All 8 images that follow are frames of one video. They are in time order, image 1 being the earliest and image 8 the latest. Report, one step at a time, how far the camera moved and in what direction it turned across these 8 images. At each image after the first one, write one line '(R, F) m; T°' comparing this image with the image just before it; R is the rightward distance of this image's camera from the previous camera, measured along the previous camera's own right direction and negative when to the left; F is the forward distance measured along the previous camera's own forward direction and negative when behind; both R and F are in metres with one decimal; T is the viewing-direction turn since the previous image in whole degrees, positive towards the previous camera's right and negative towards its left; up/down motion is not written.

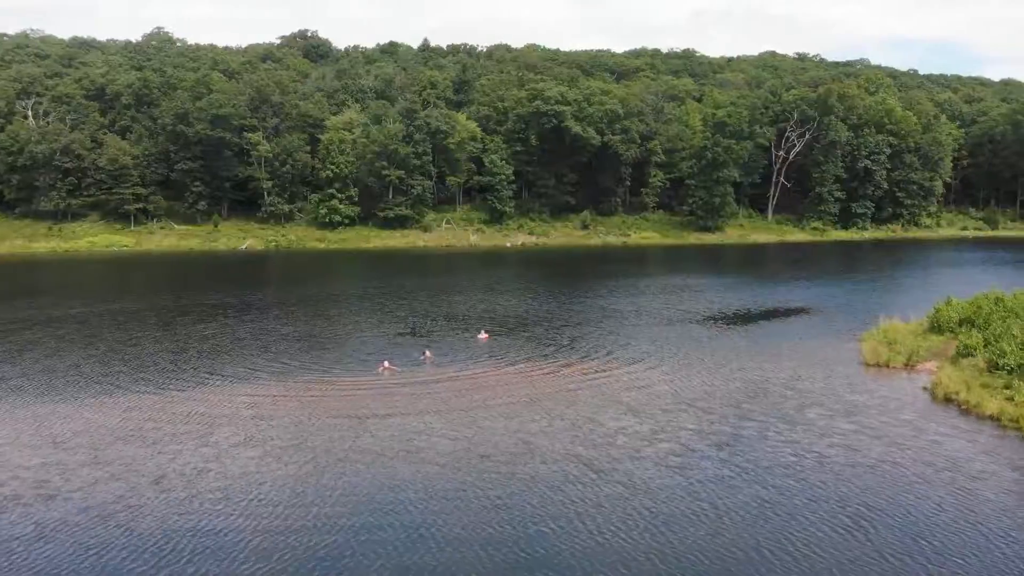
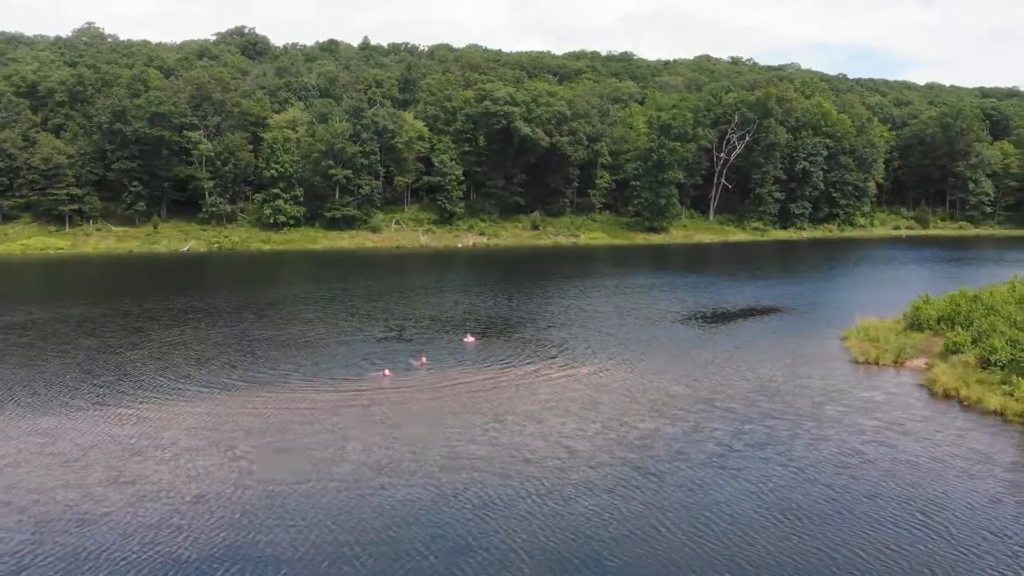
(-2.4, +0.6) m; +4°
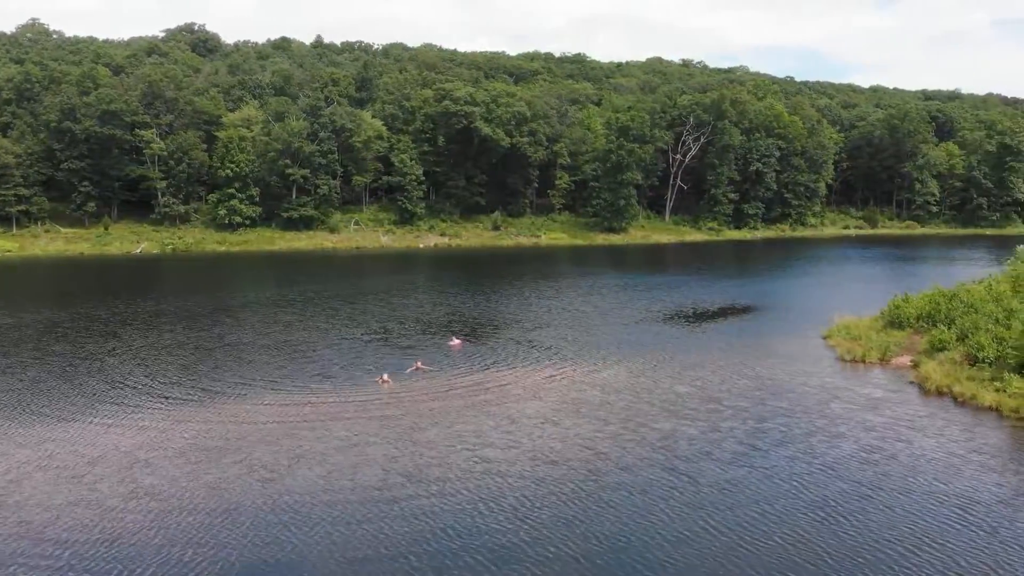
(-1.7, +0.4) m; +3°
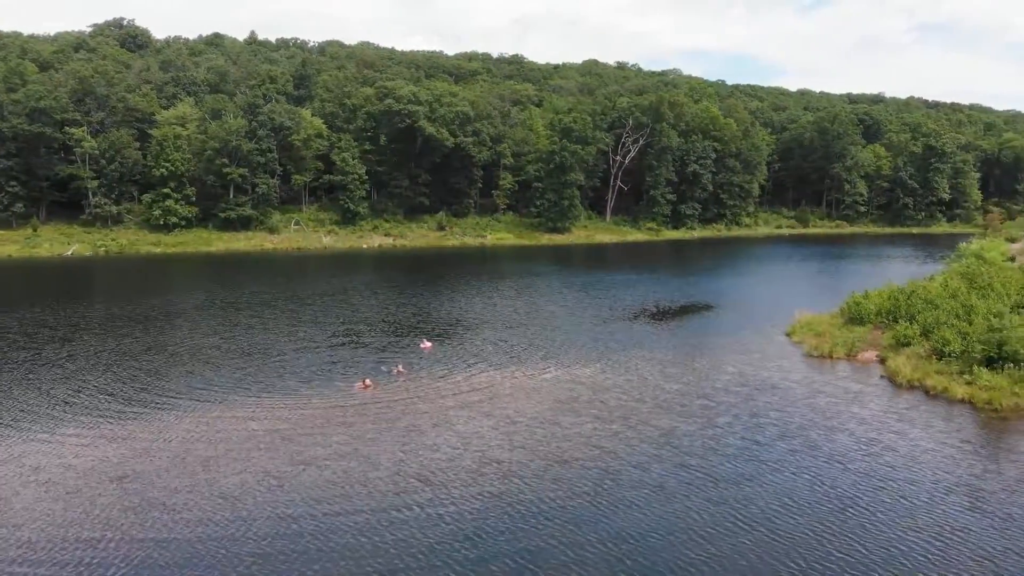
(-1.7, +0.3) m; +4°
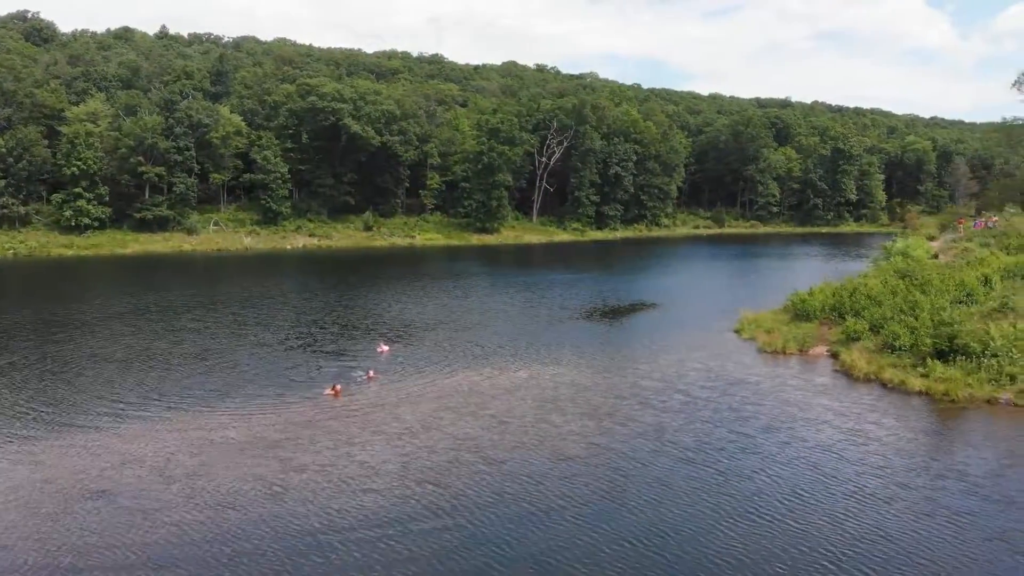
(-2.0, +0.1) m; +5°
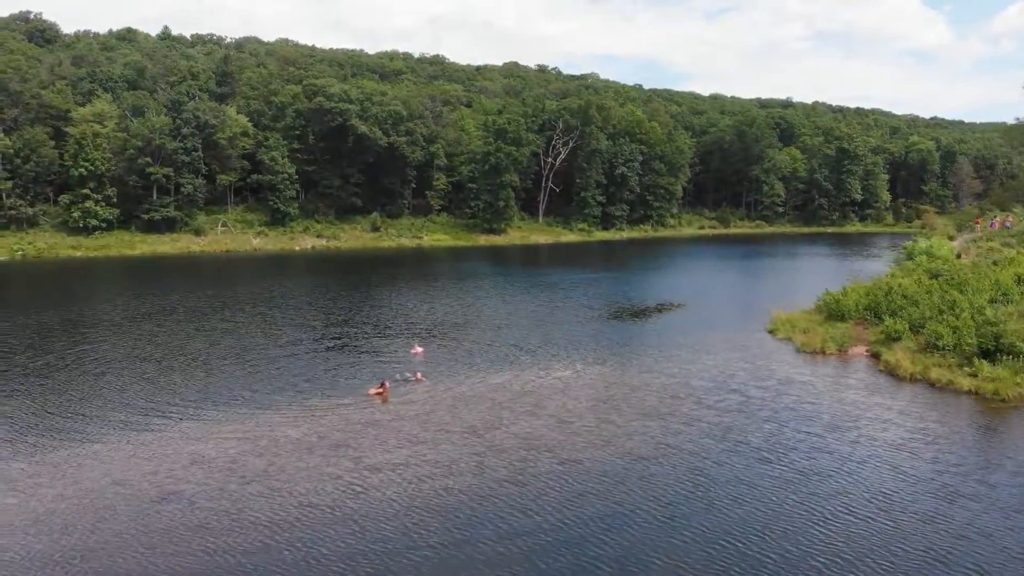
(-1.8, +0.1) m; 0°
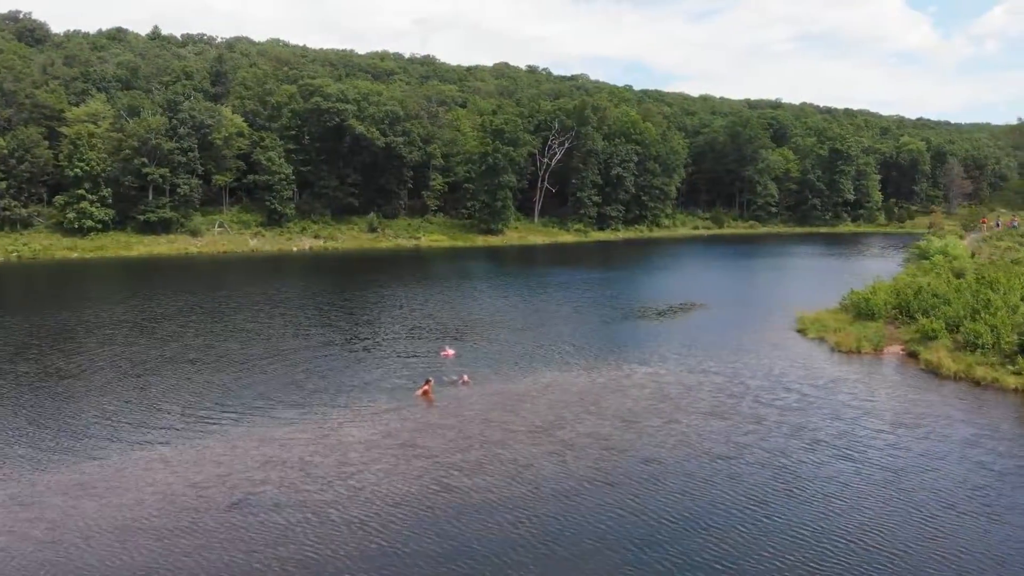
(-2.2, +0.2) m; +1°
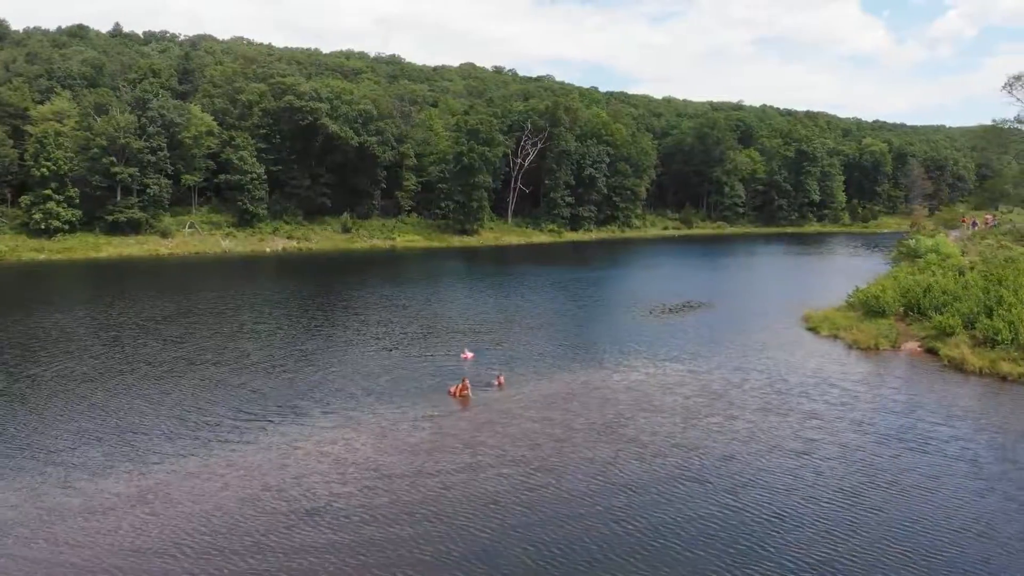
(-2.8, +0.2) m; +3°
